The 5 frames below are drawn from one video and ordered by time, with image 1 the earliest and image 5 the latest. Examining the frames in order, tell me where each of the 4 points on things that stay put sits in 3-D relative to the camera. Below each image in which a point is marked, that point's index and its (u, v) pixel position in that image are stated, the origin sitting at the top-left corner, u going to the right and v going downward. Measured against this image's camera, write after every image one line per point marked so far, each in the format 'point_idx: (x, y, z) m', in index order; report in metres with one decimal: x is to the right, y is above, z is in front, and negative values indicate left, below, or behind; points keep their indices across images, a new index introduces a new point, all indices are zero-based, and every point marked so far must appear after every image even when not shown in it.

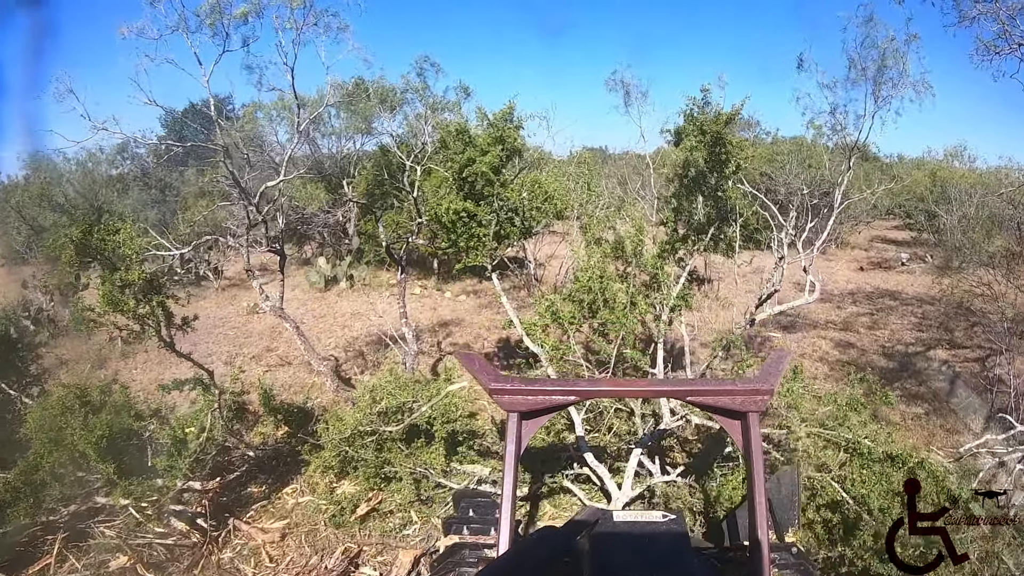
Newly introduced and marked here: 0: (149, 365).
0: (-4.3, -0.9, +8.1) m
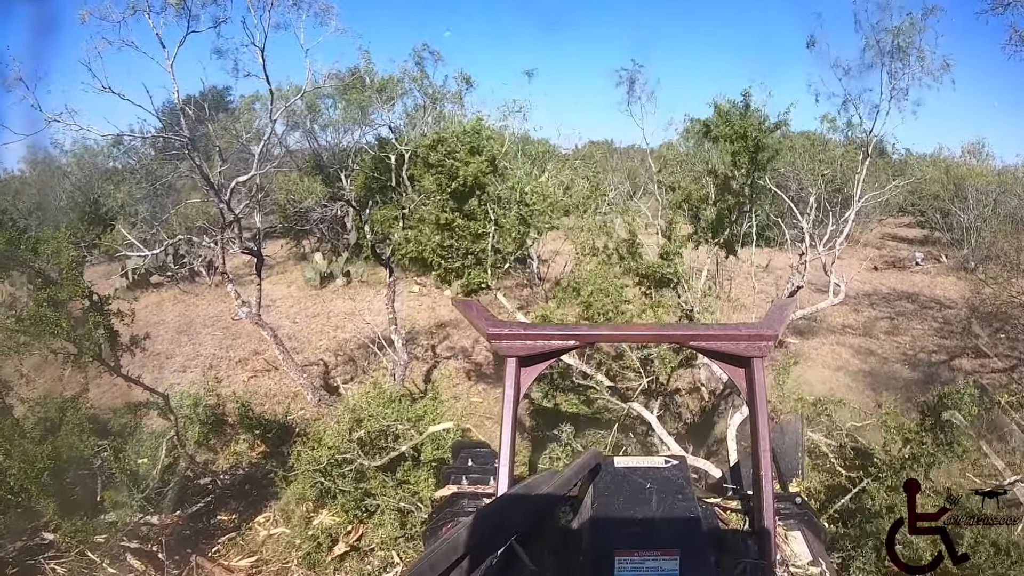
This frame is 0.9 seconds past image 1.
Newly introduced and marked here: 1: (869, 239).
0: (-4.3, -0.9, +7.7) m
1: (+10.4, +1.4, +19.8) m
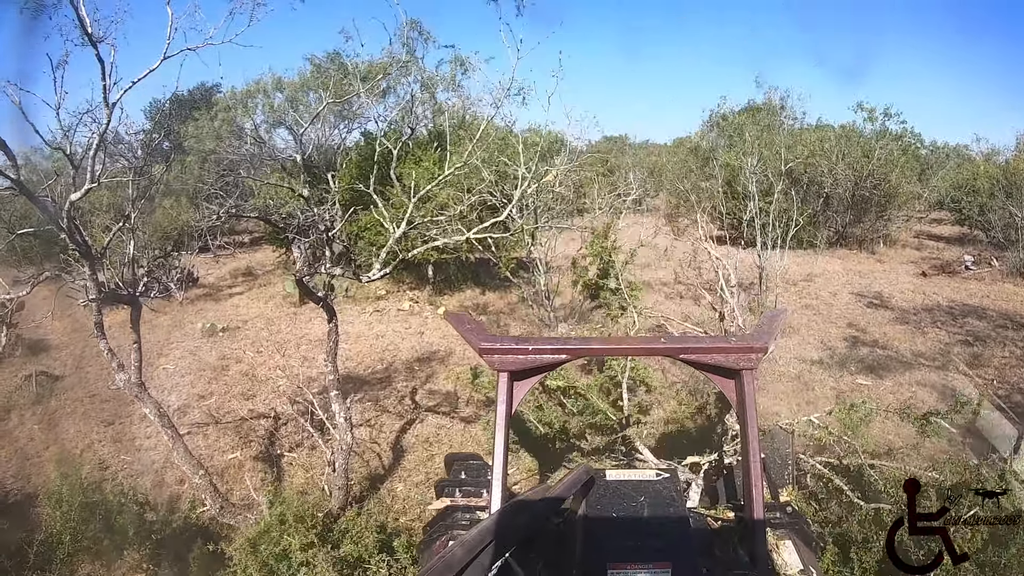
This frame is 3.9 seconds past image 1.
0: (-4.3, -1.2, +6.4) m
1: (+10.7, +1.3, +18.2) m
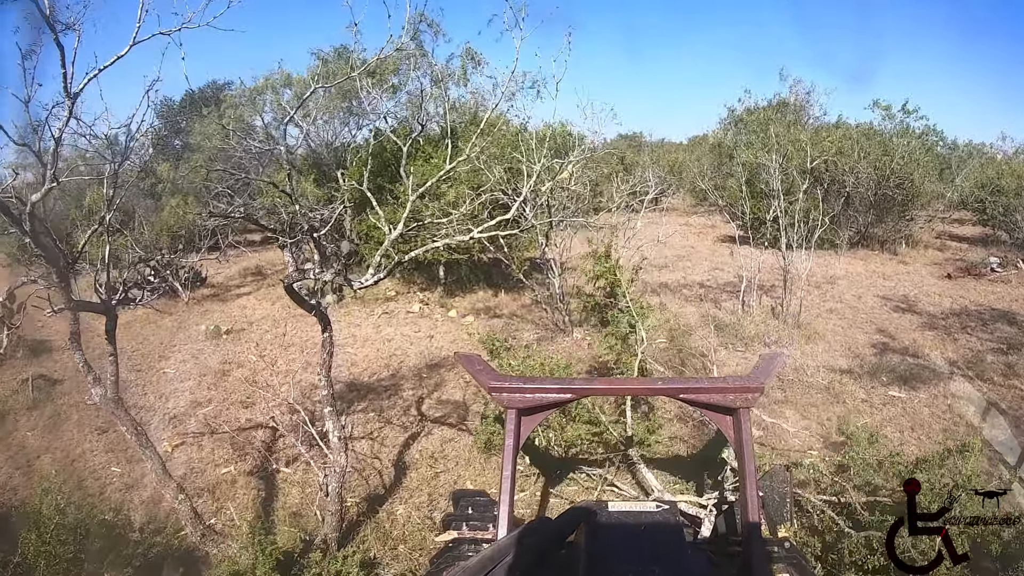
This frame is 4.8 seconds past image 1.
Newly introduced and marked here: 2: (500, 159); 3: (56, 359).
0: (-4.2, -1.2, +6.2) m
1: (+11.0, +1.3, +17.7) m
2: (-0.2, +1.8, +9.2) m
3: (-5.8, -0.9, +8.5) m
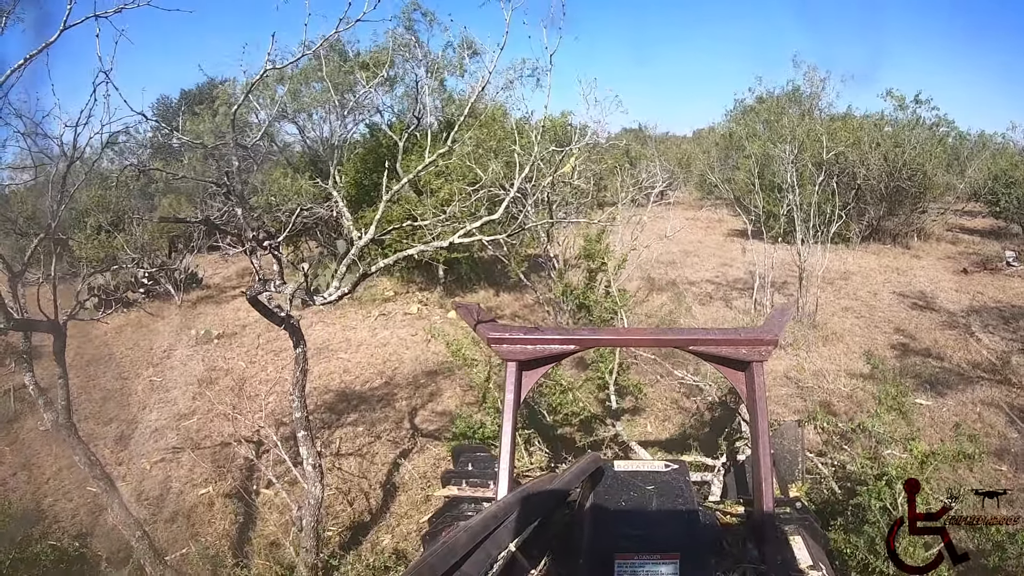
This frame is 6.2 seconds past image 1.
0: (-4.2, -1.3, +5.9) m
1: (+11.1, +1.4, +17.2) m
2: (-0.2, +1.8, +8.9) m
3: (-5.7, -1.0, +8.2) m
